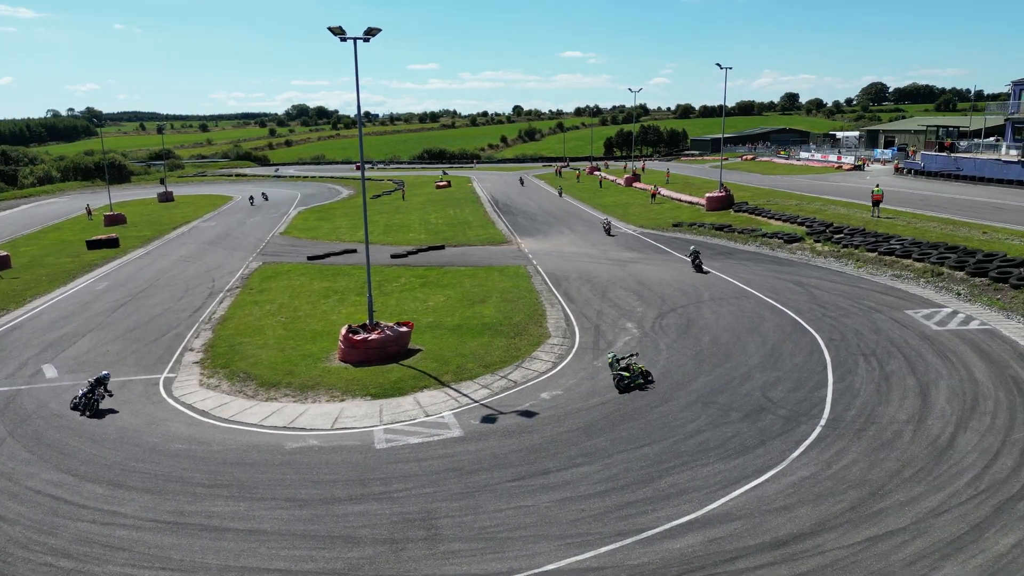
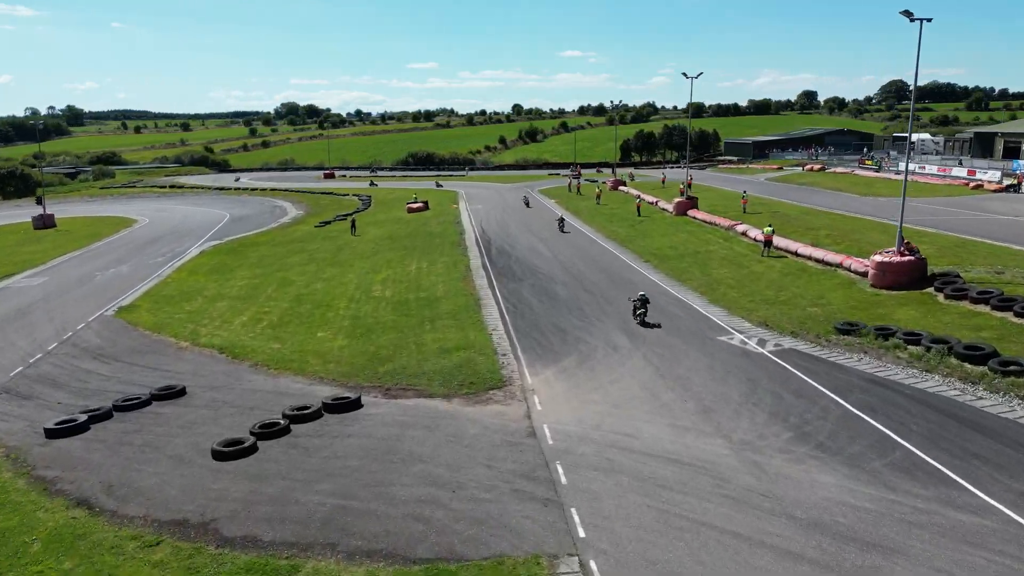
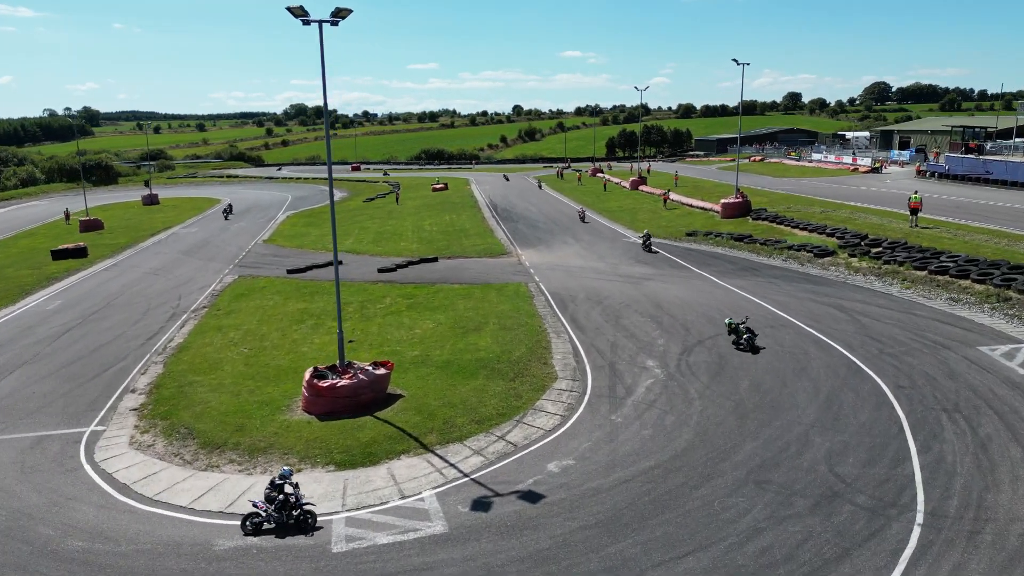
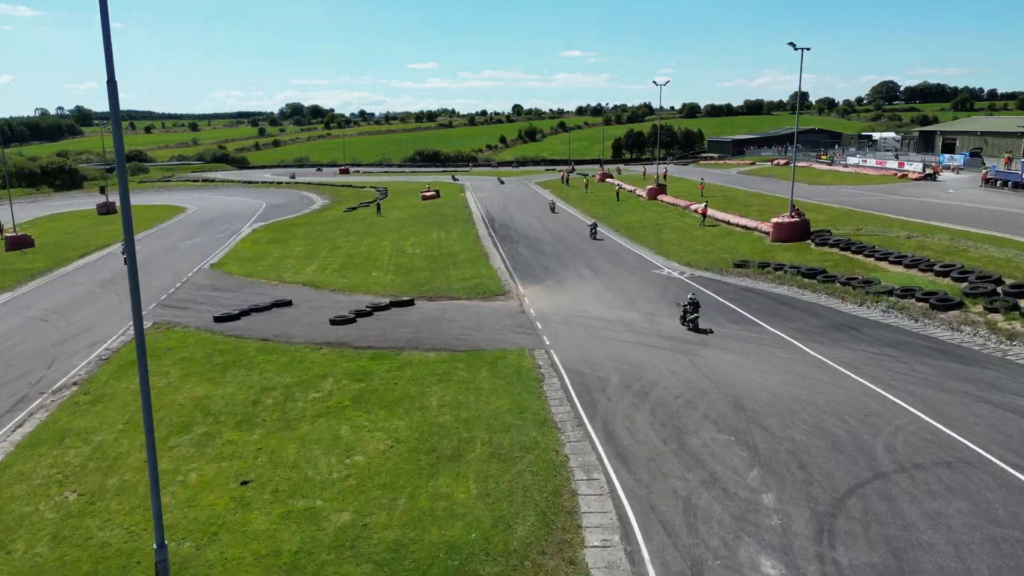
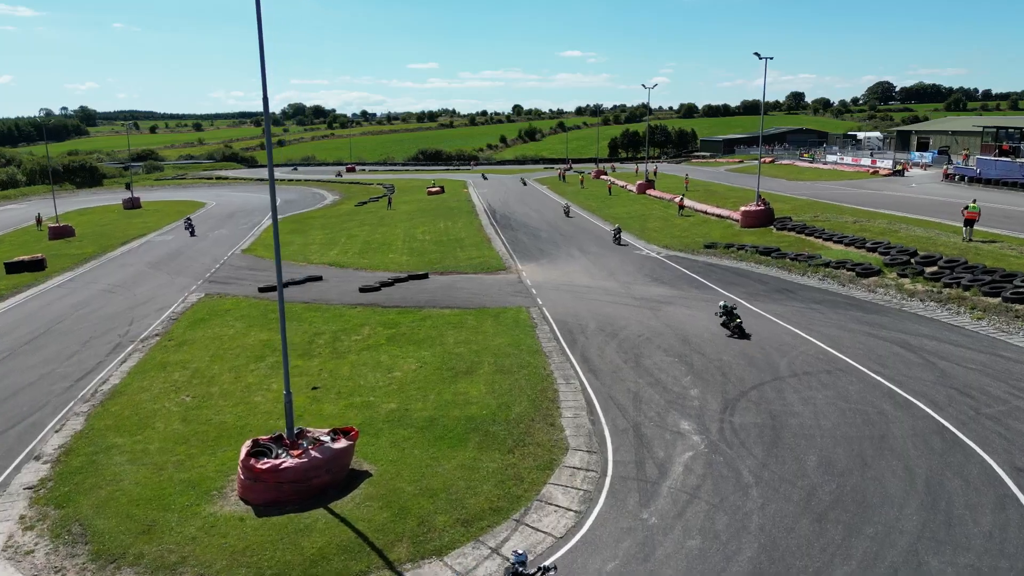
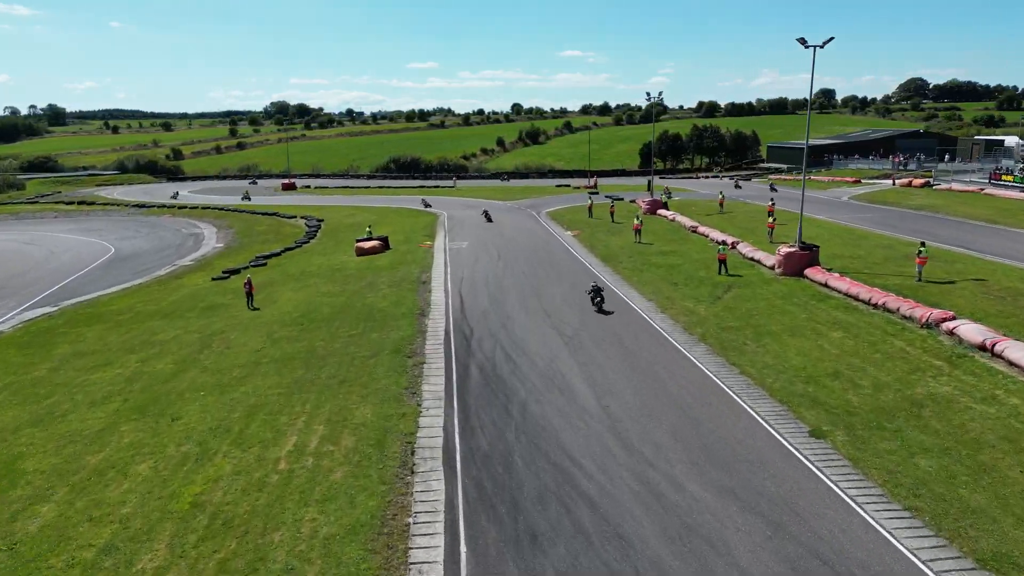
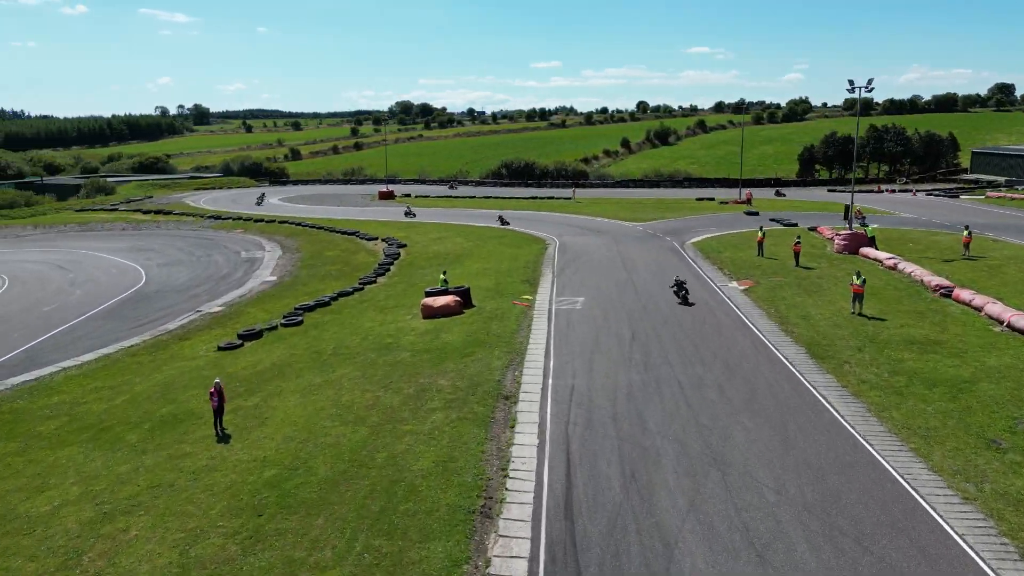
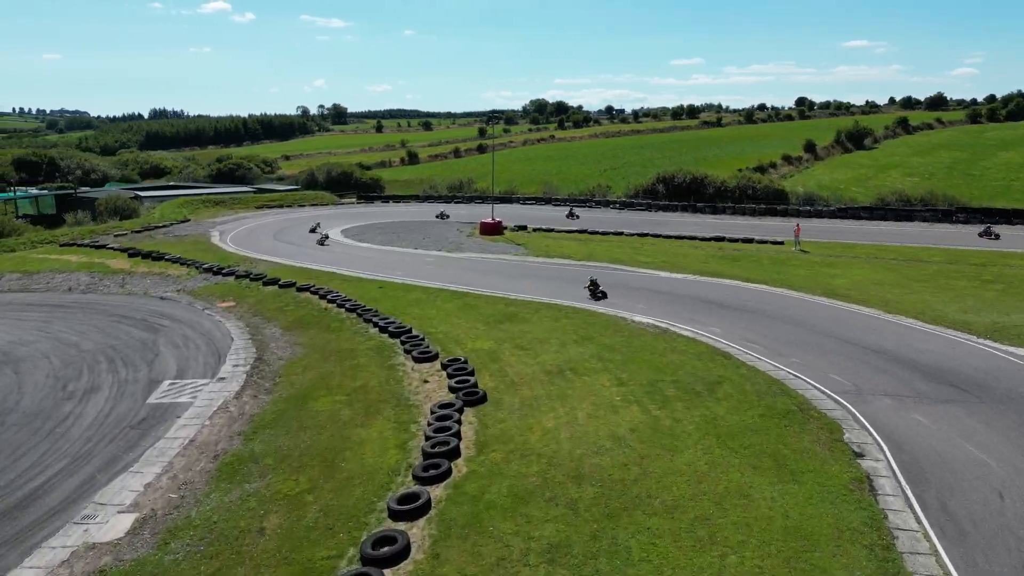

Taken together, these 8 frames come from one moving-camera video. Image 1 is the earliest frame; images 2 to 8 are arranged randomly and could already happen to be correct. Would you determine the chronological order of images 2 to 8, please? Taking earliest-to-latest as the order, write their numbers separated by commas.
3, 5, 4, 2, 6, 7, 8
